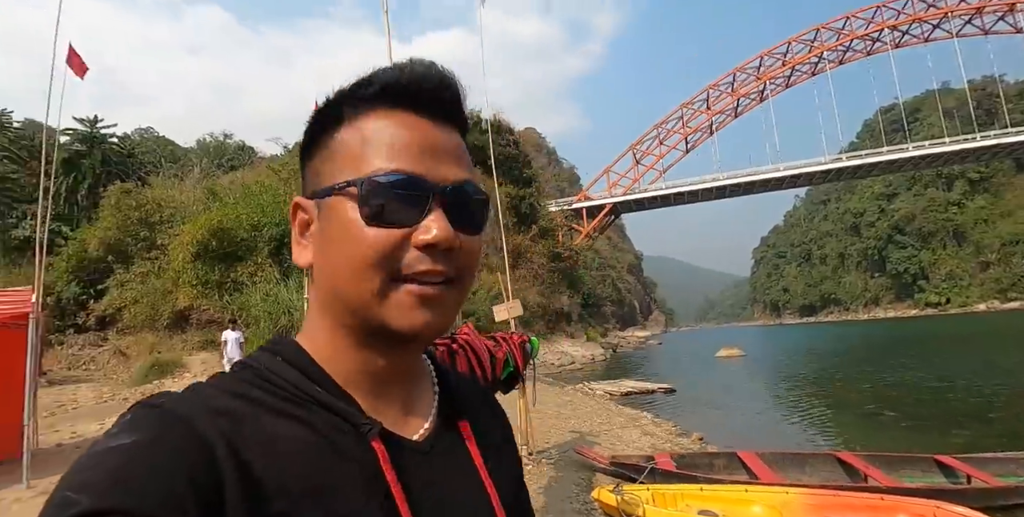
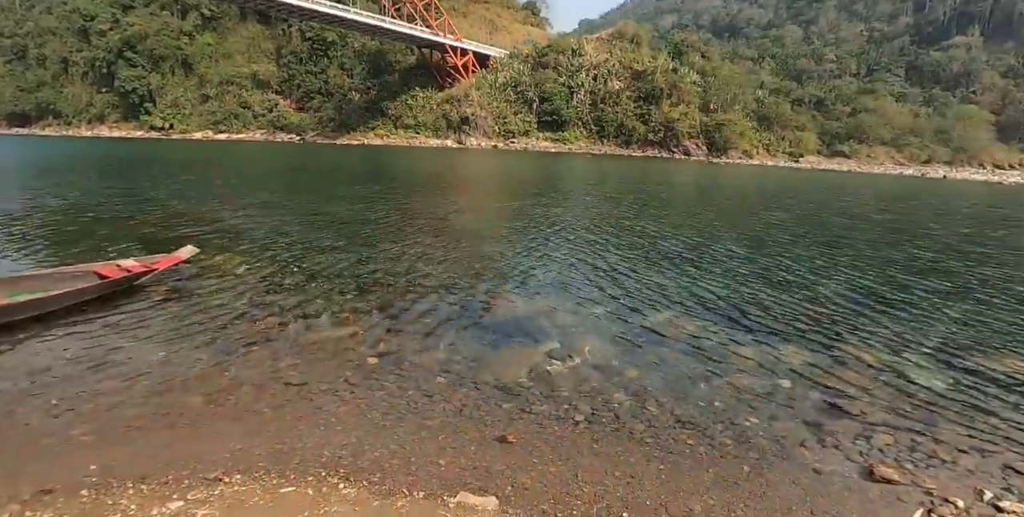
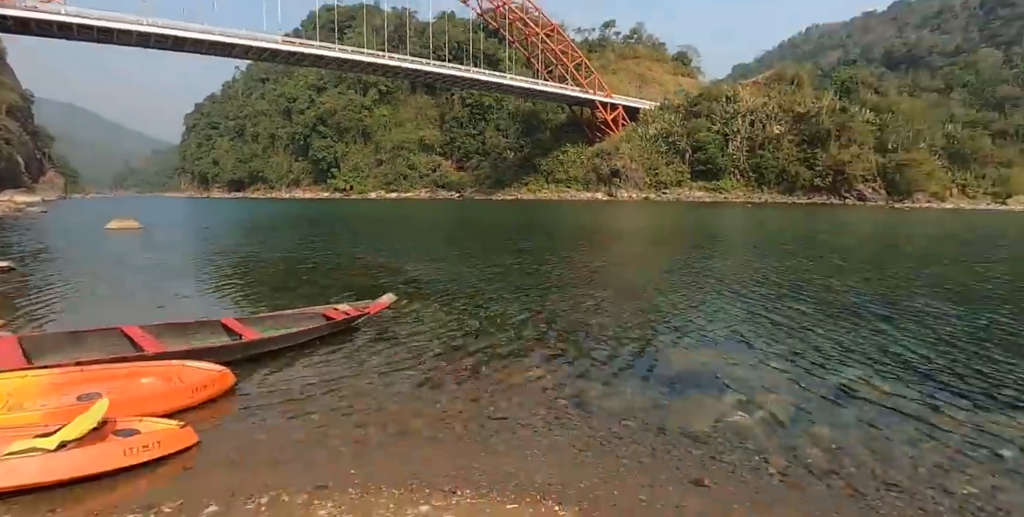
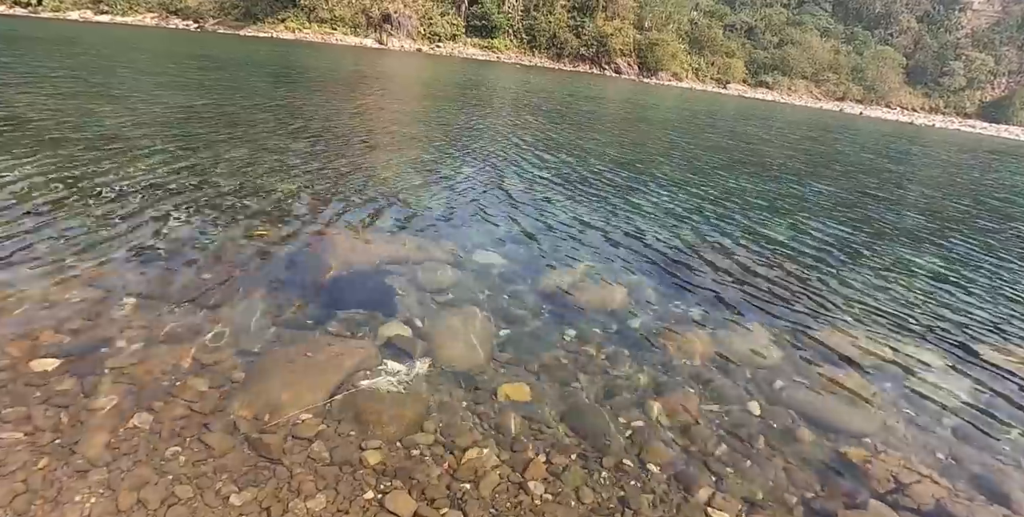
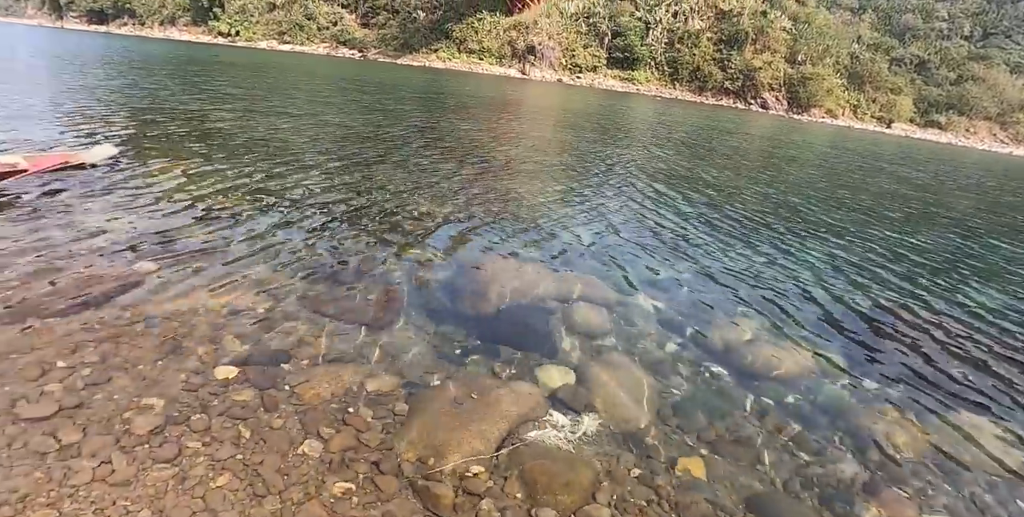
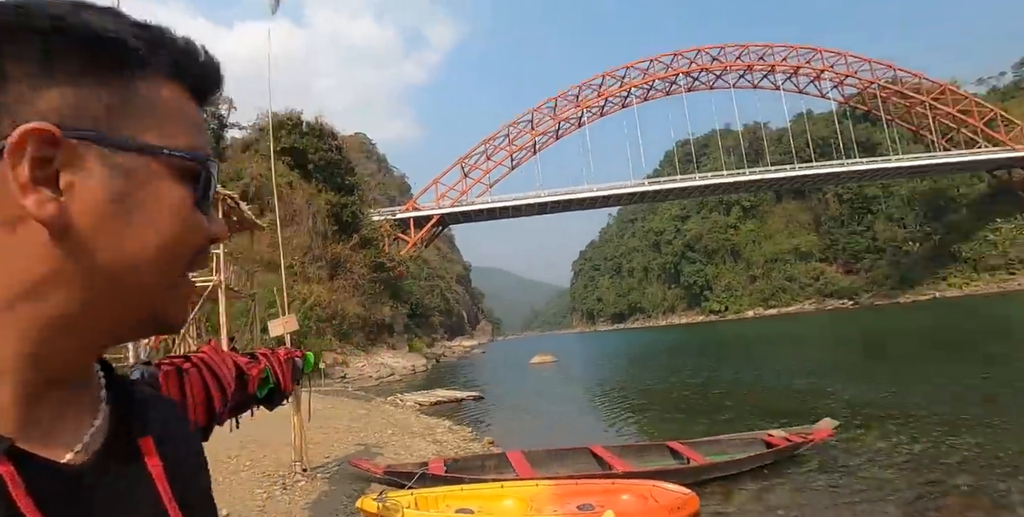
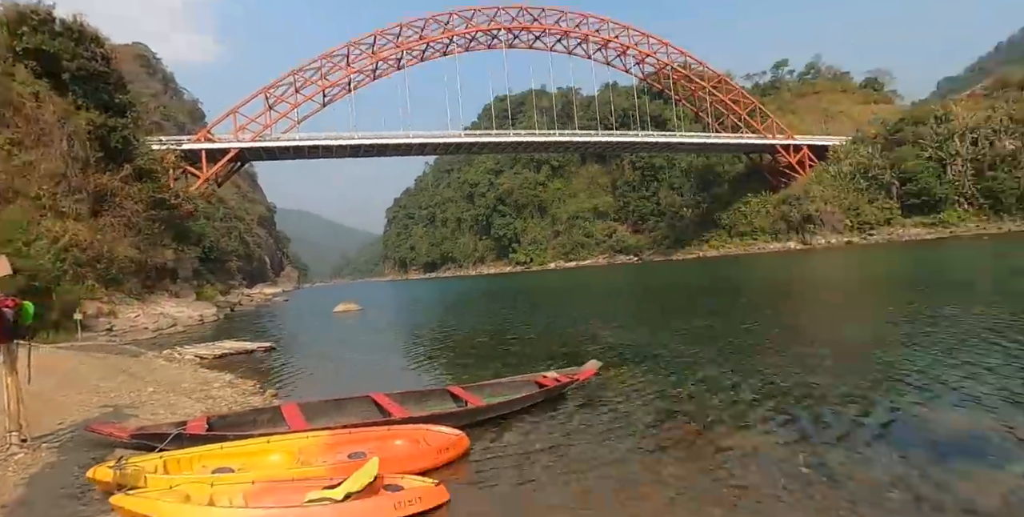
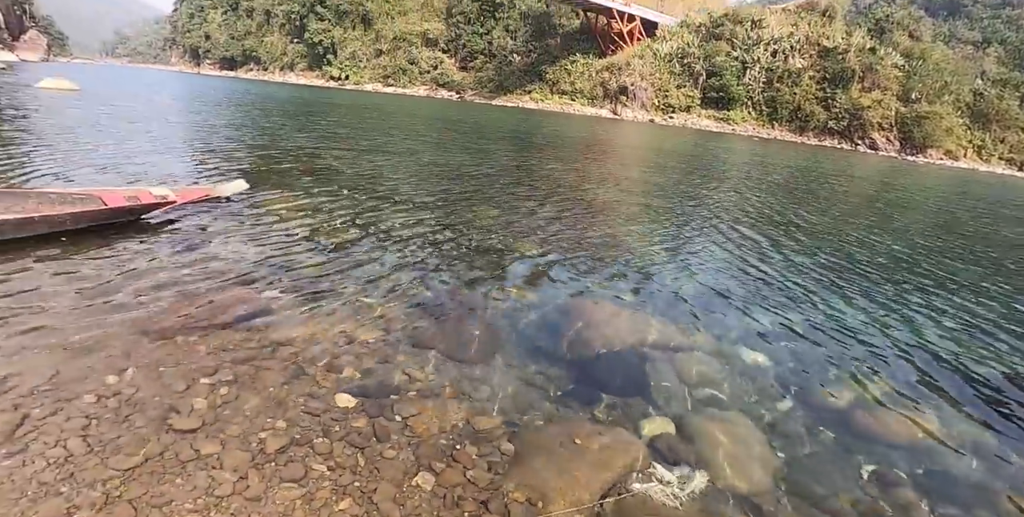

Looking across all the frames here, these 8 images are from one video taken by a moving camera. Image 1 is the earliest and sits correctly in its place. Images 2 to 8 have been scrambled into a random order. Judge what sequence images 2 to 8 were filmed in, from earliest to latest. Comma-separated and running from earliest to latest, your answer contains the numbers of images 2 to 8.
6, 7, 3, 2, 4, 5, 8
